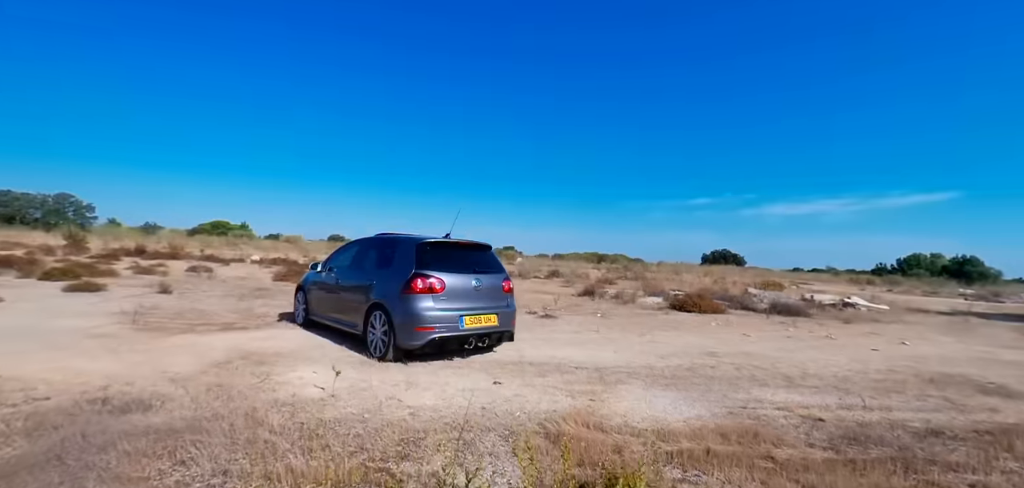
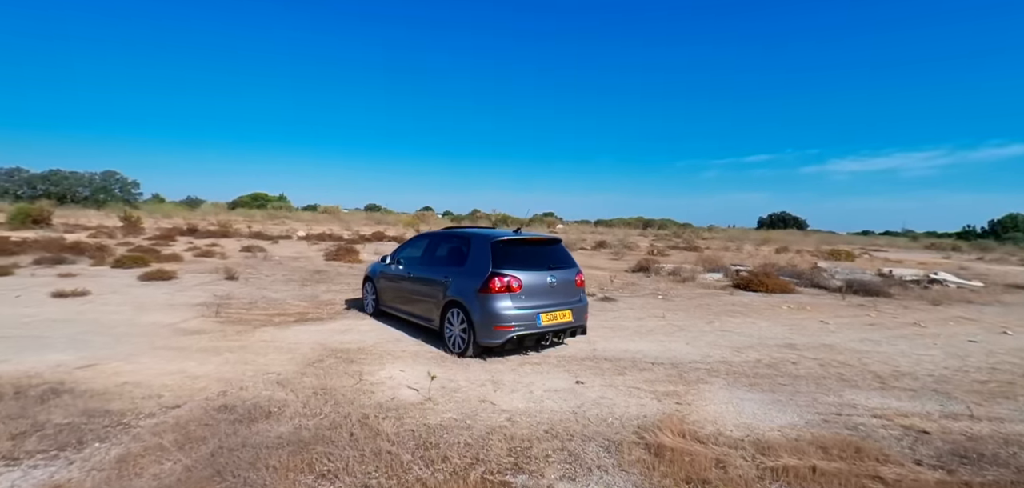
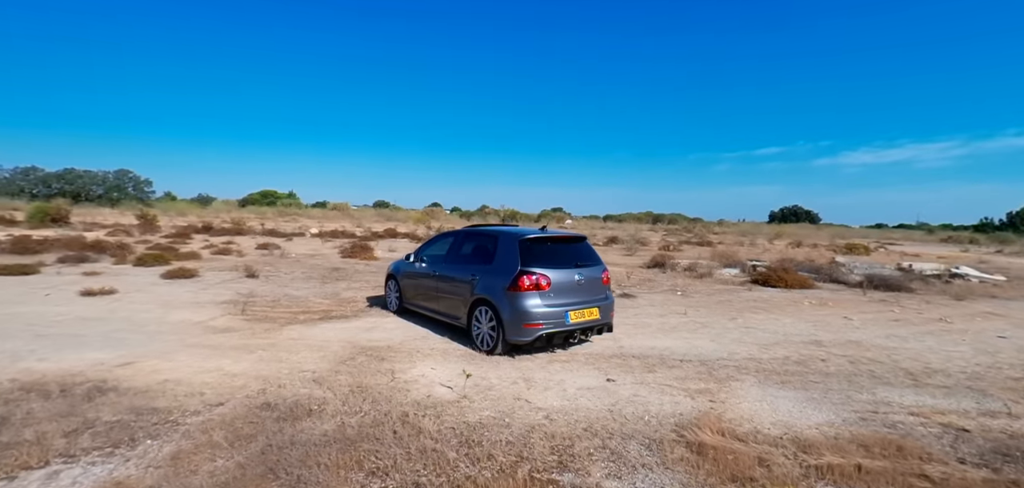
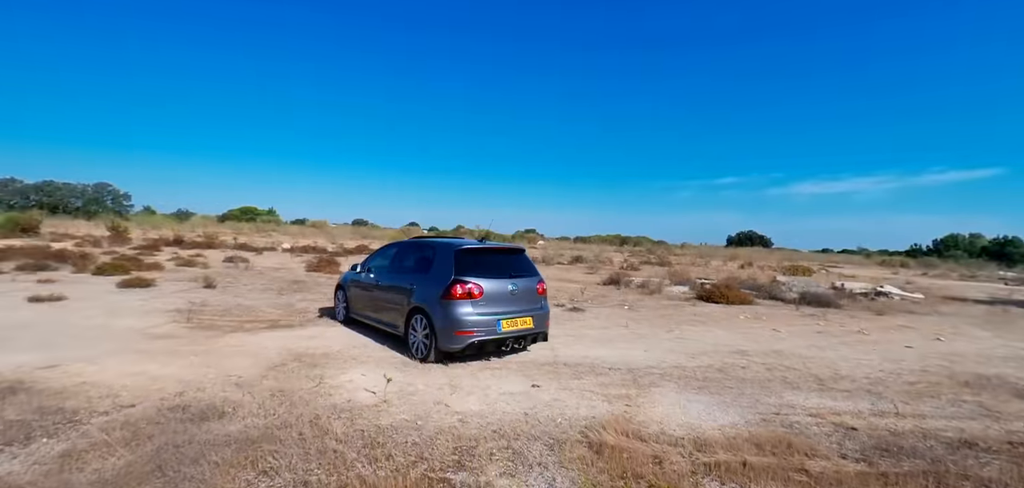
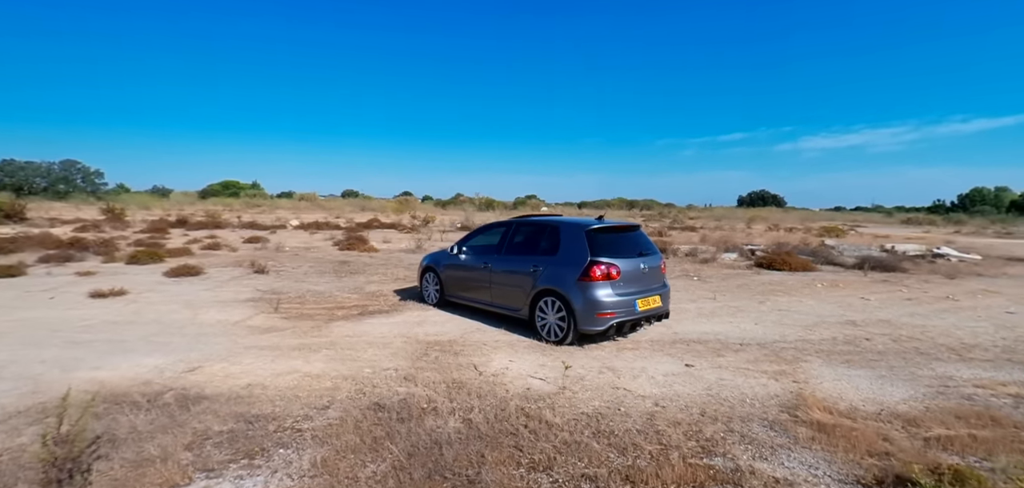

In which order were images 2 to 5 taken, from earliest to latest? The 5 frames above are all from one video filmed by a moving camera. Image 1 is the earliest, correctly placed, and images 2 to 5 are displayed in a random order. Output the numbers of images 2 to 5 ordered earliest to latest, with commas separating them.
4, 2, 3, 5
